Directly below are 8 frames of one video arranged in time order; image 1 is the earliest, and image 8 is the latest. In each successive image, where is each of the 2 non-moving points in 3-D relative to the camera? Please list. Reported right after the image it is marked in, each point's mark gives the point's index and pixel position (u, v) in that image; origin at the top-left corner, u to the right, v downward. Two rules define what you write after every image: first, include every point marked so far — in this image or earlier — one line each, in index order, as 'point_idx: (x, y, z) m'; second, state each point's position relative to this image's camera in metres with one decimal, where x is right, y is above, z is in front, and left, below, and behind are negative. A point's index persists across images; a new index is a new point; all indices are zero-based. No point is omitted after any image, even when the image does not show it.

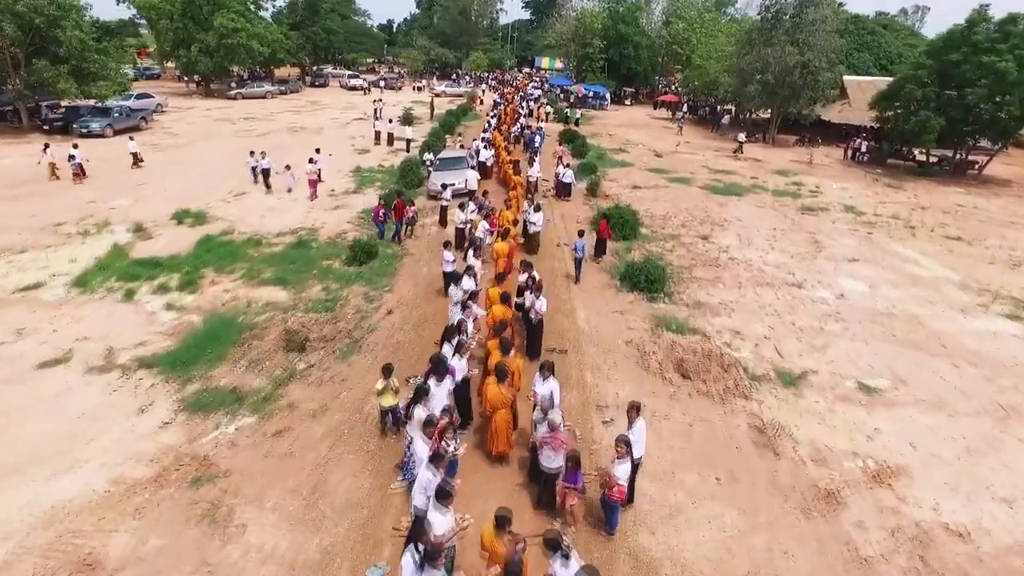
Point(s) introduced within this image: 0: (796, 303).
0: (+6.0, -0.3, +13.7) m
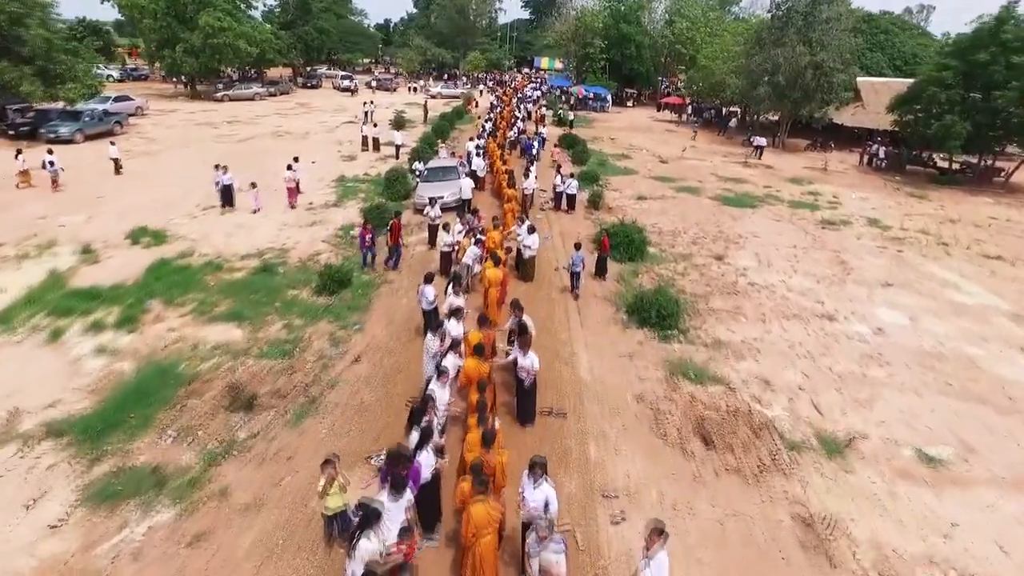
0: (+5.9, -1.0, +11.9) m
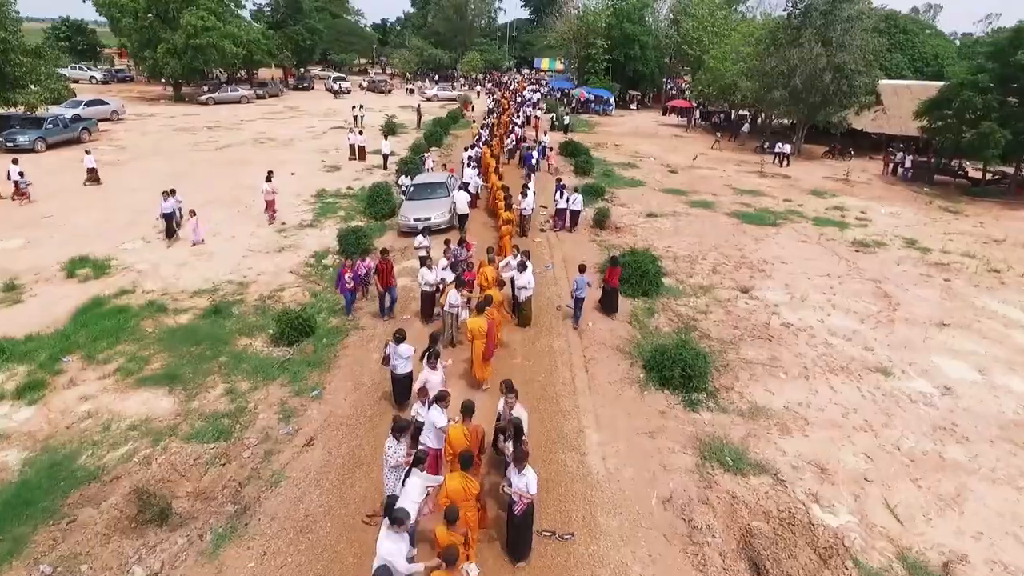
0: (+5.8, -1.8, +9.8) m
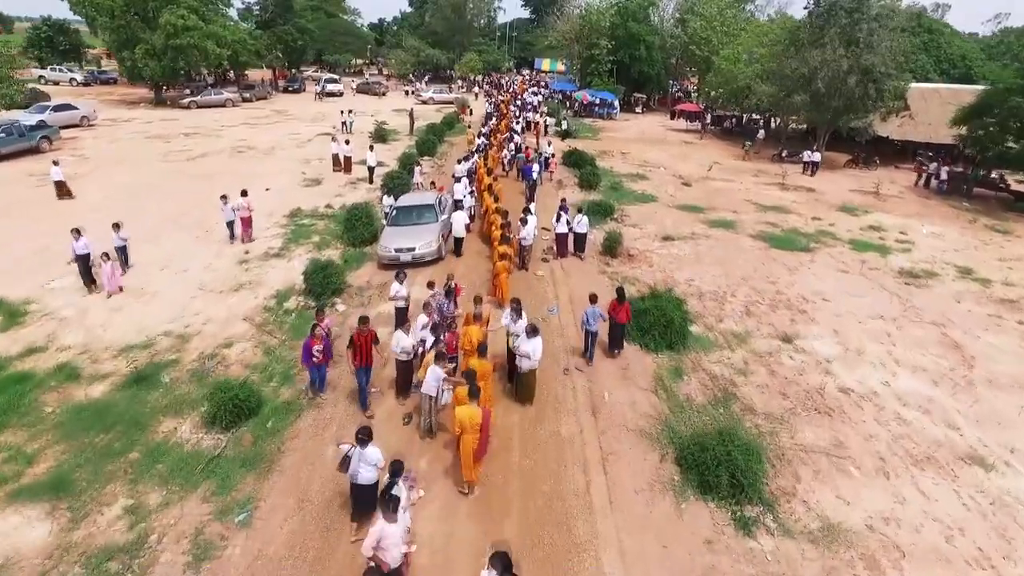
0: (+5.7, -2.7, +7.5) m
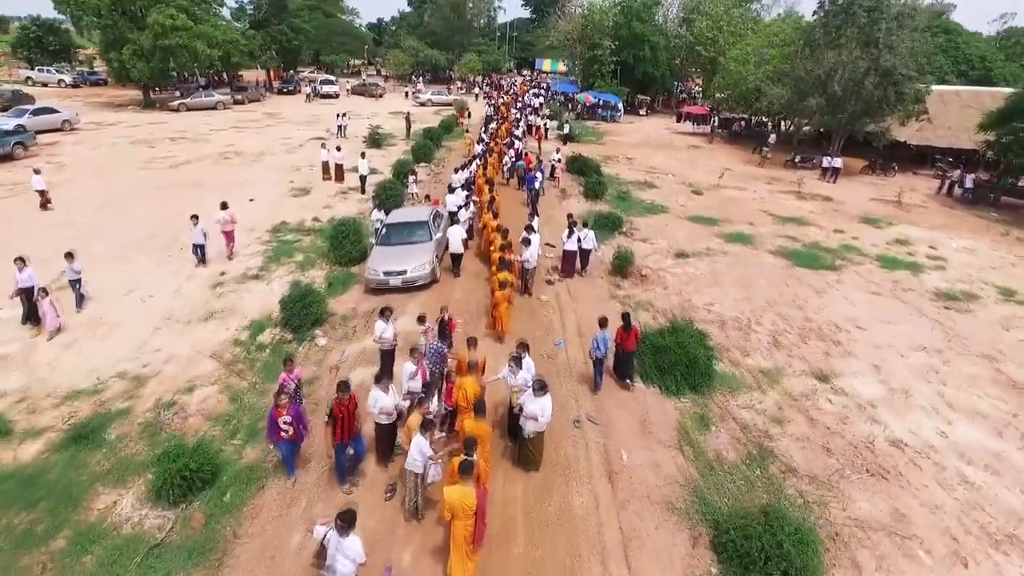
0: (+5.8, -3.3, +6.1) m
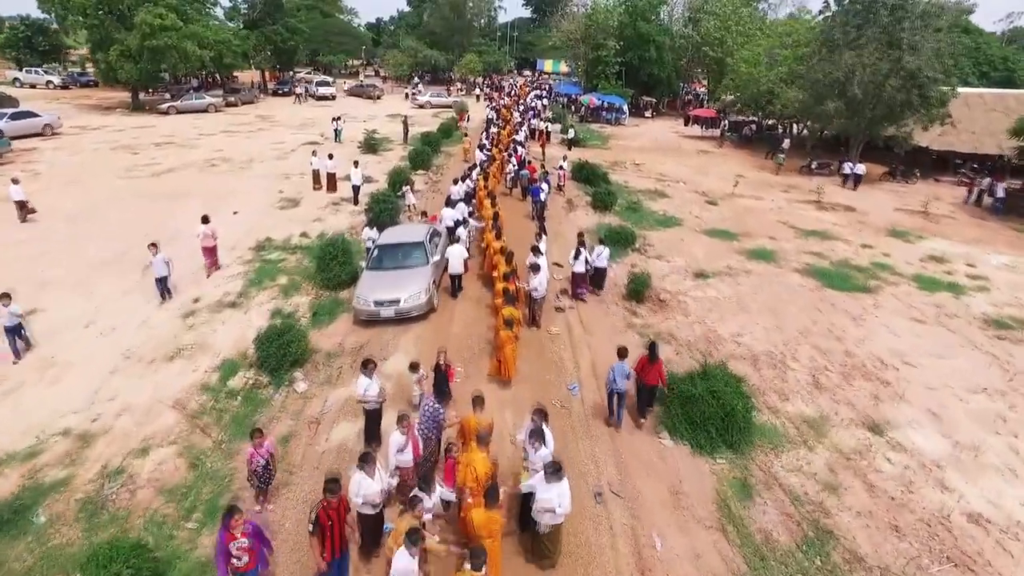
0: (+5.9, -3.8, +4.7) m
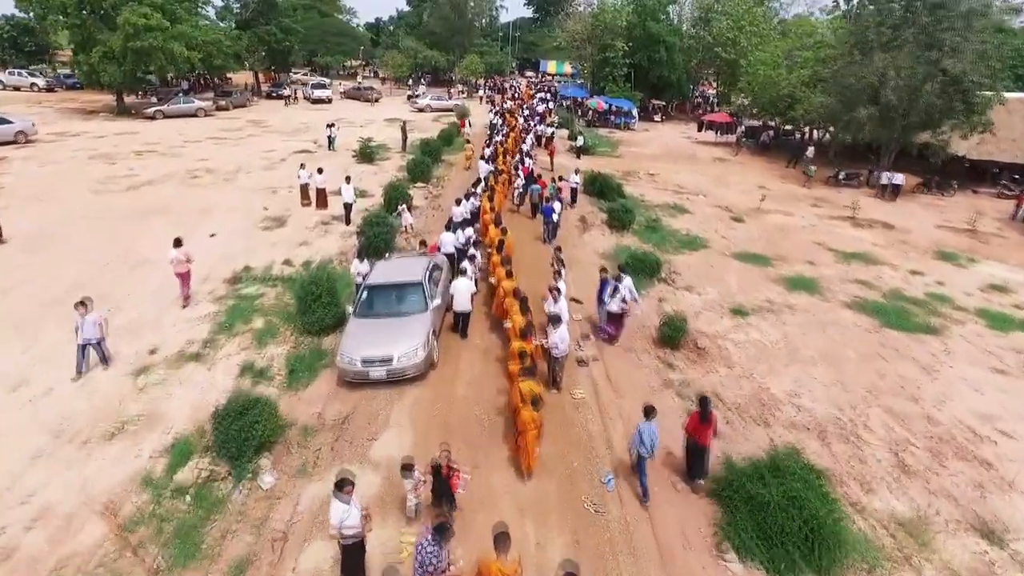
0: (+6.1, -4.6, +2.8) m
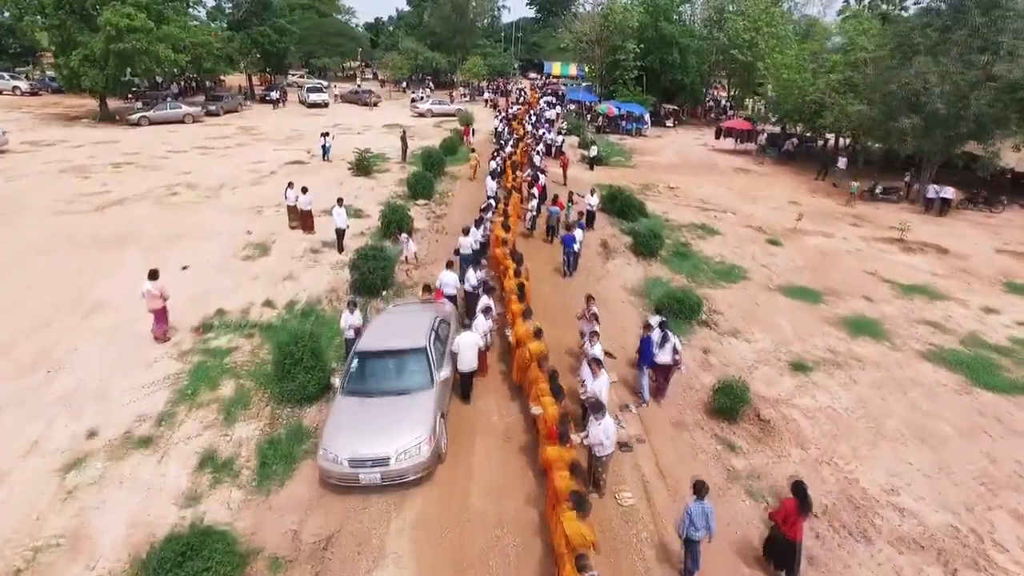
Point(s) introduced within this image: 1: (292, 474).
0: (+6.4, -5.5, +0.7) m
1: (-2.7, -2.3, +8.0) m
